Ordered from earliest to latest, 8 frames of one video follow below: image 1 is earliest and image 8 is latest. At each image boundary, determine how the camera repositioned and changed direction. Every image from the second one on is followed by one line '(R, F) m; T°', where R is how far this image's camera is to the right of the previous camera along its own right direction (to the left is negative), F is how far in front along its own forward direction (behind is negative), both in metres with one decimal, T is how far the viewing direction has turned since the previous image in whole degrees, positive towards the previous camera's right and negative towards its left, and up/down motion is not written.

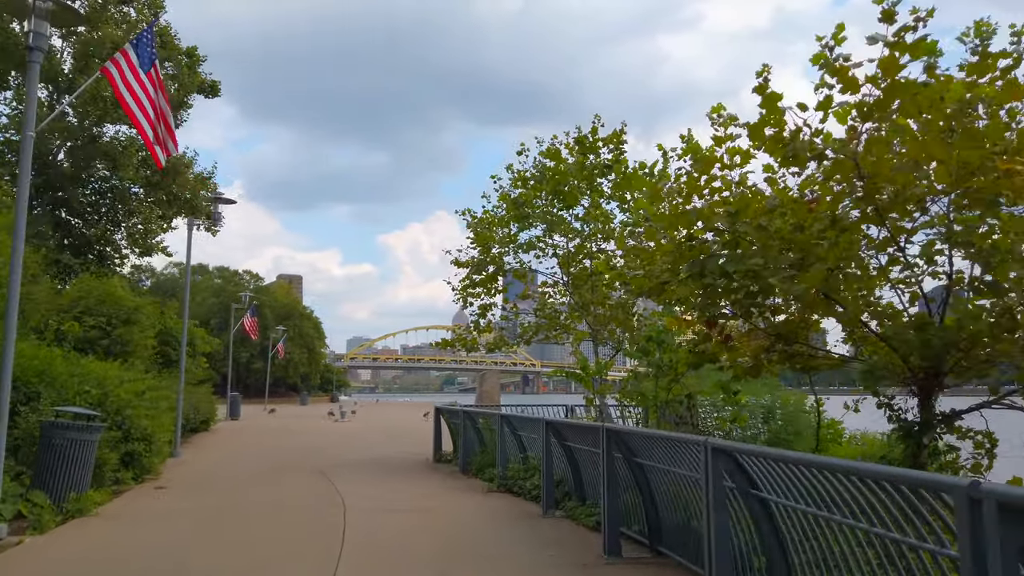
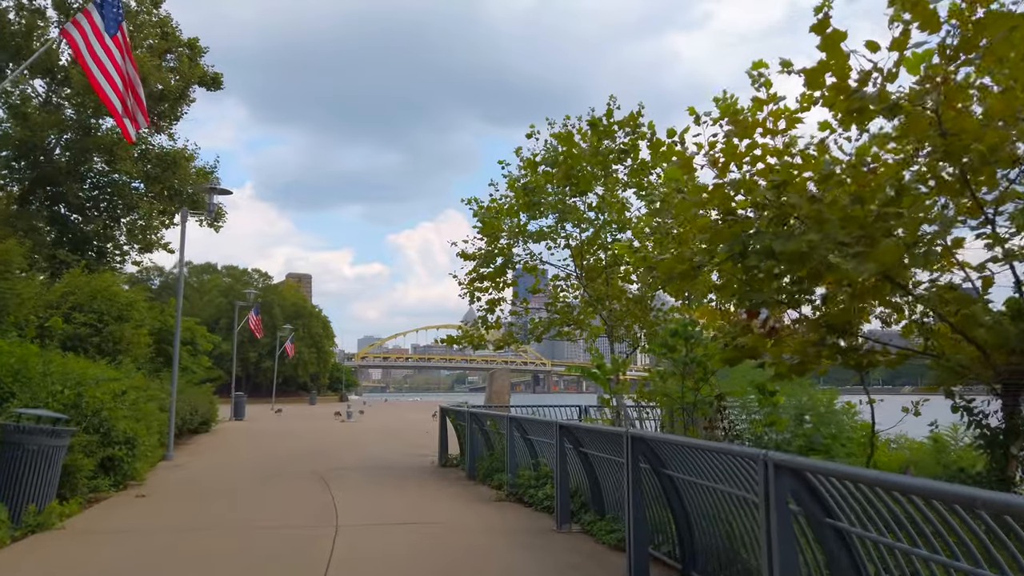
(0.0, +0.8) m; -1°
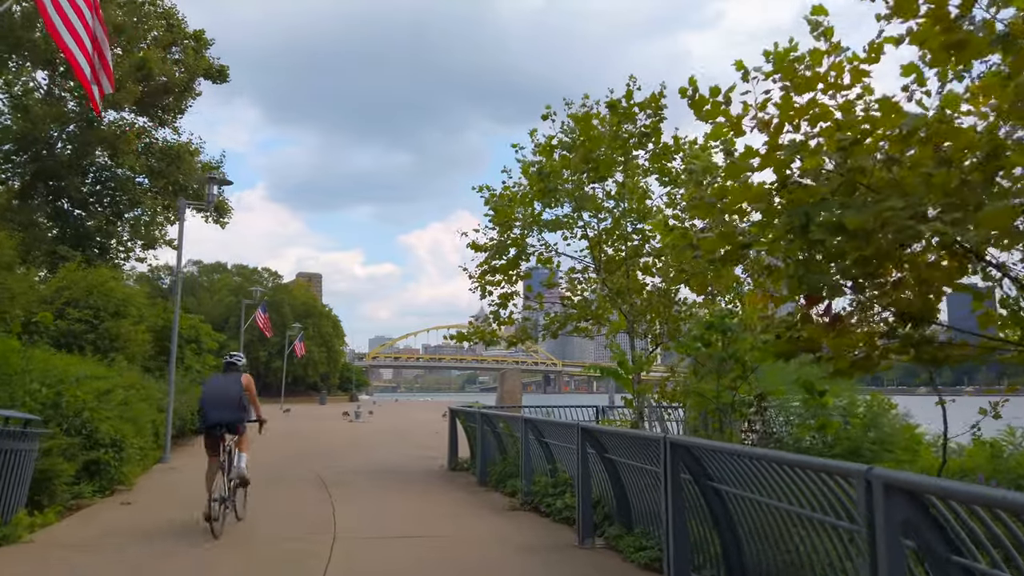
(0.0, +0.7) m; -1°
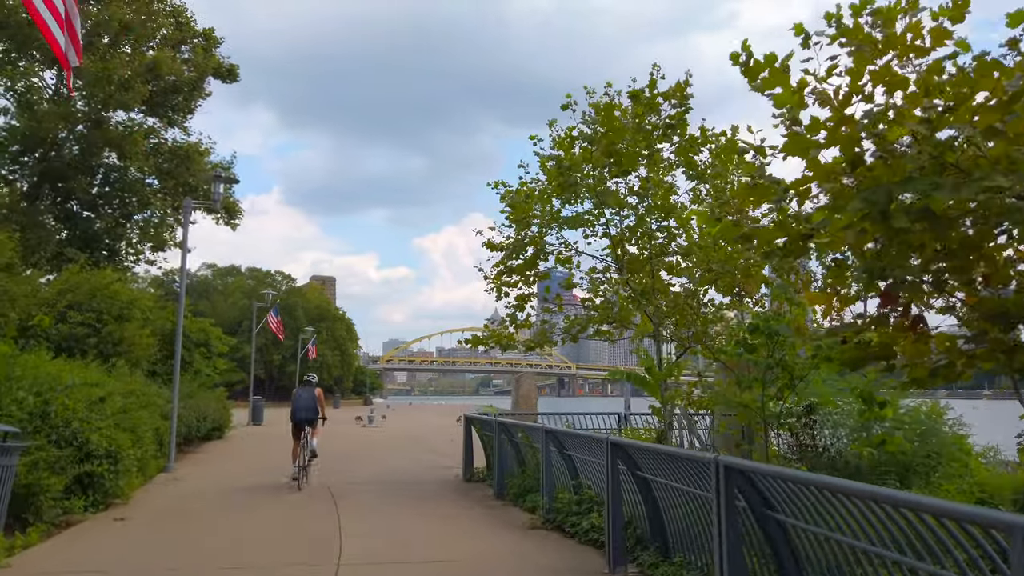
(-0.1, +0.6) m; -1°
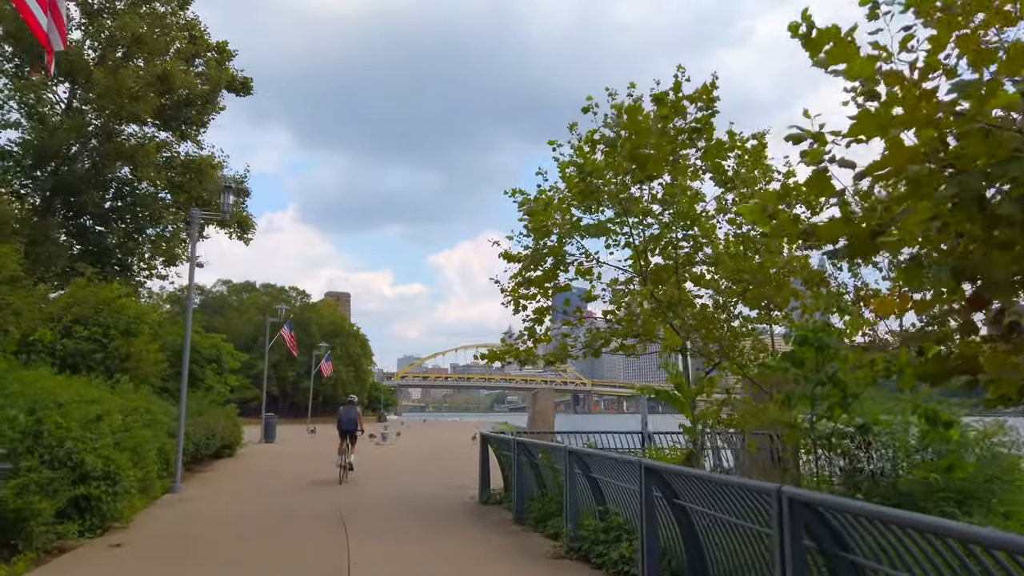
(-0.1, +0.5) m; -1°
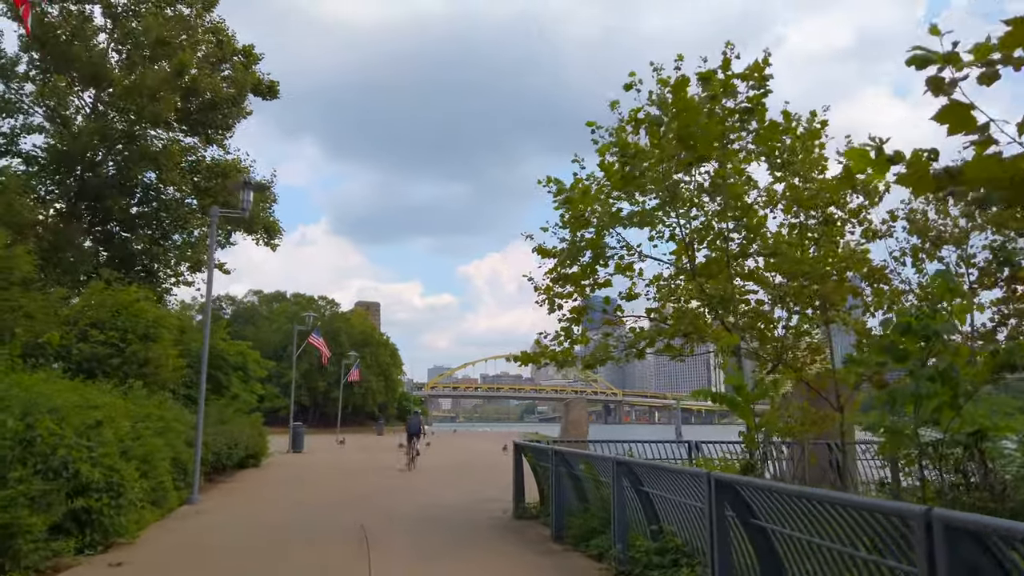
(-0.1, +0.8) m; -2°
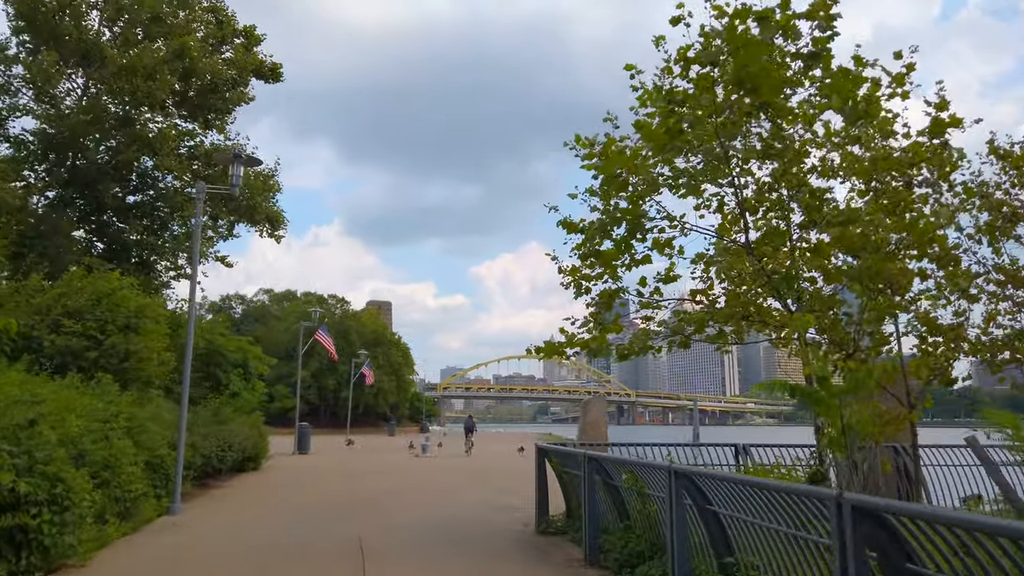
(-0.1, +1.4) m; -1°
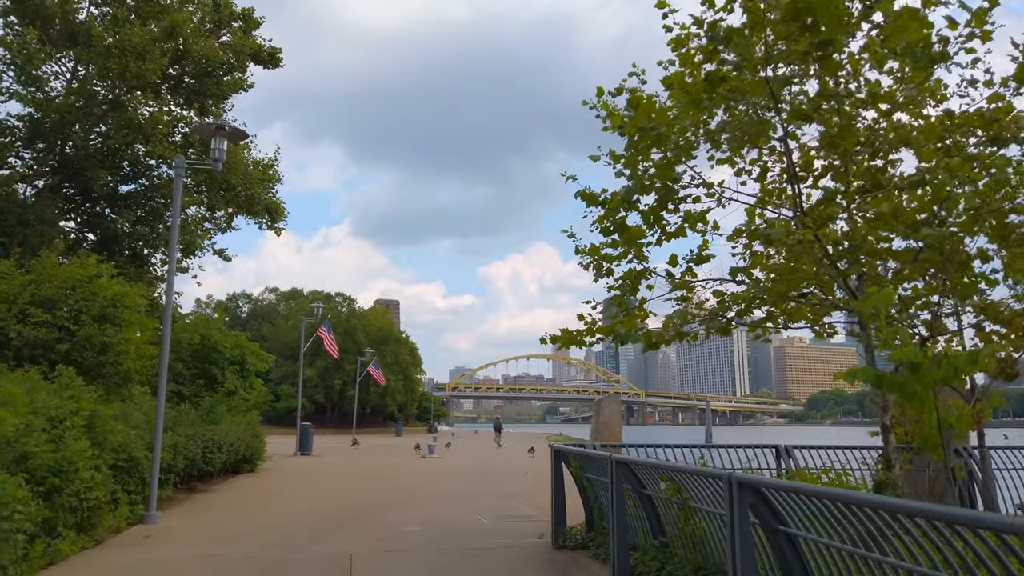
(0.0, +1.1) m; -1°
